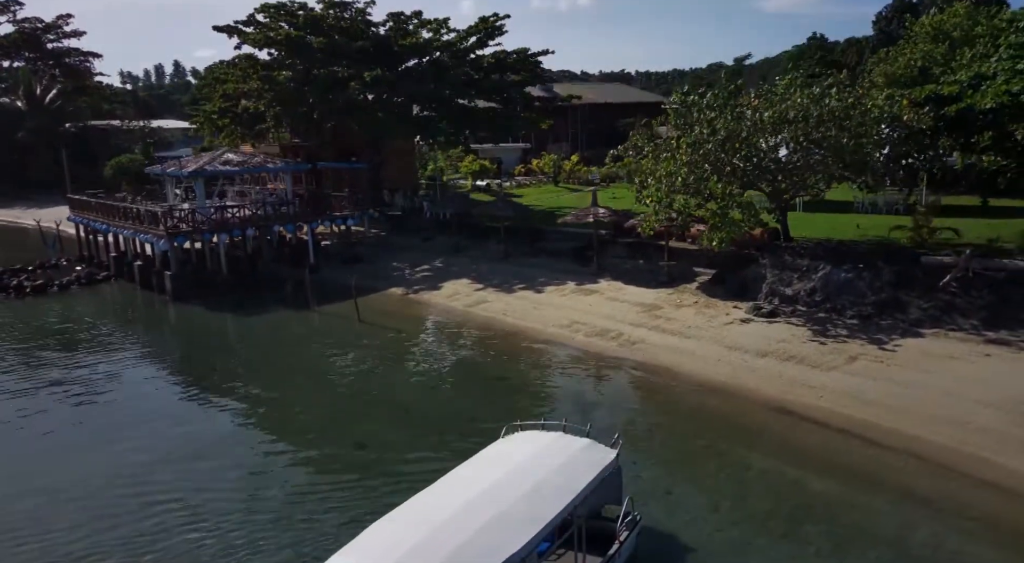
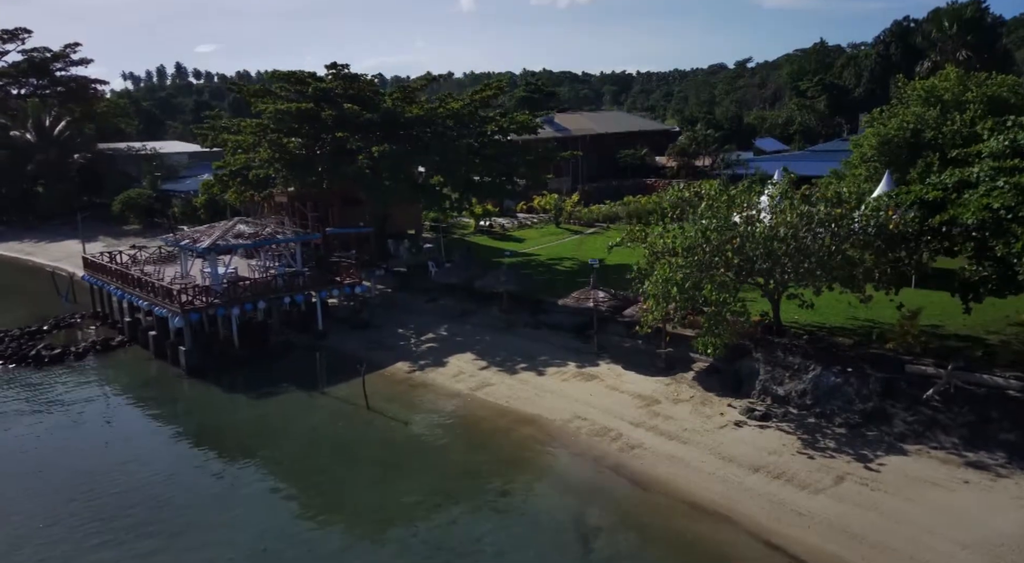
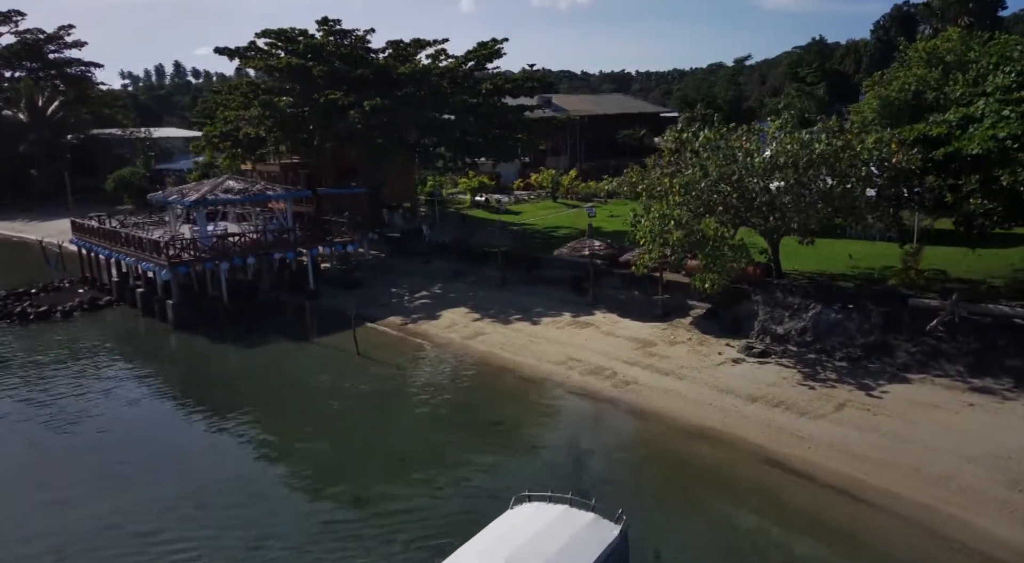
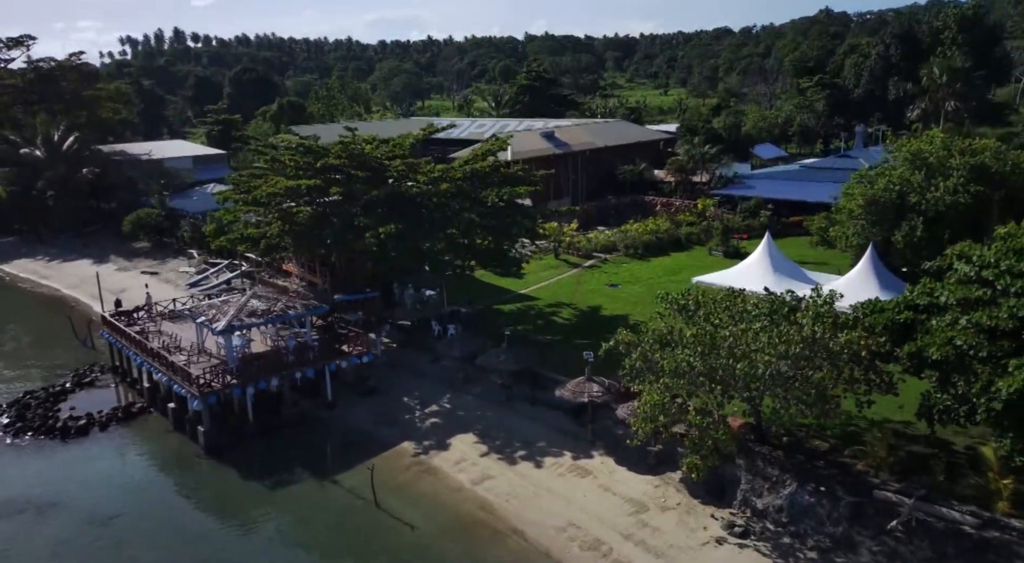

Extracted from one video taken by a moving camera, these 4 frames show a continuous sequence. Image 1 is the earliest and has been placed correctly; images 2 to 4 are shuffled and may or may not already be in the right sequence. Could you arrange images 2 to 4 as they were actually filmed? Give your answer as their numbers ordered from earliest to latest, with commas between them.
3, 2, 4
